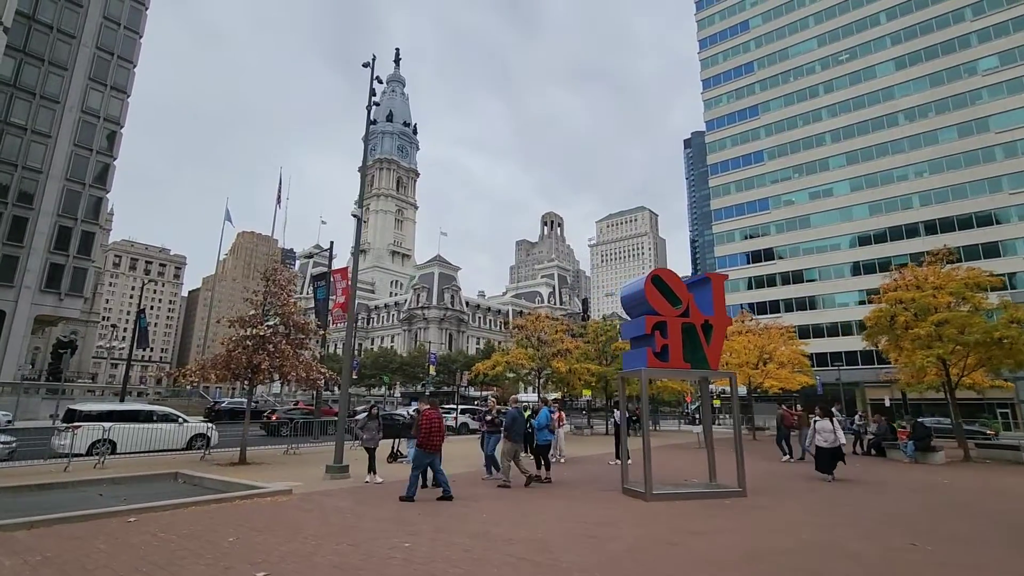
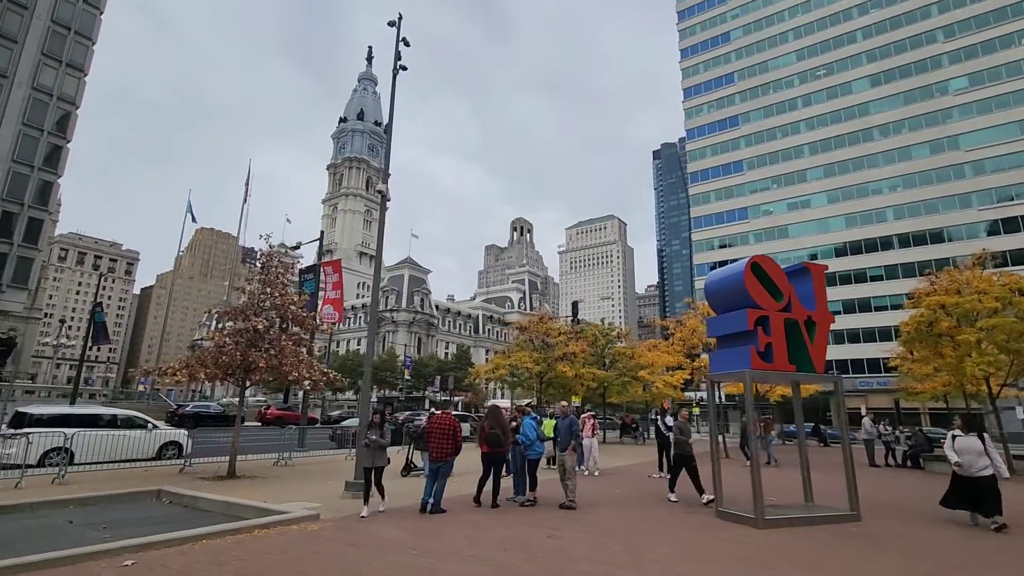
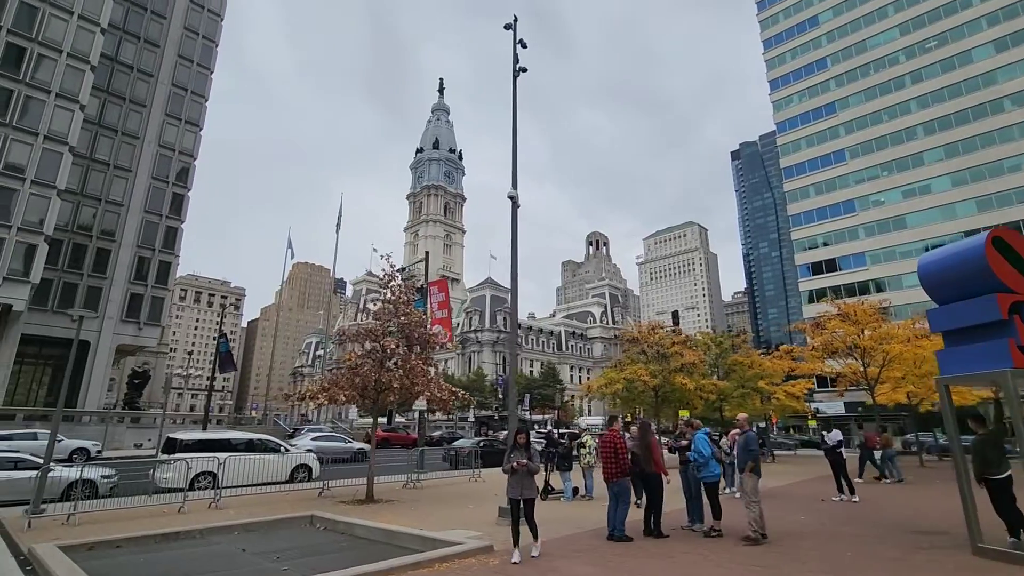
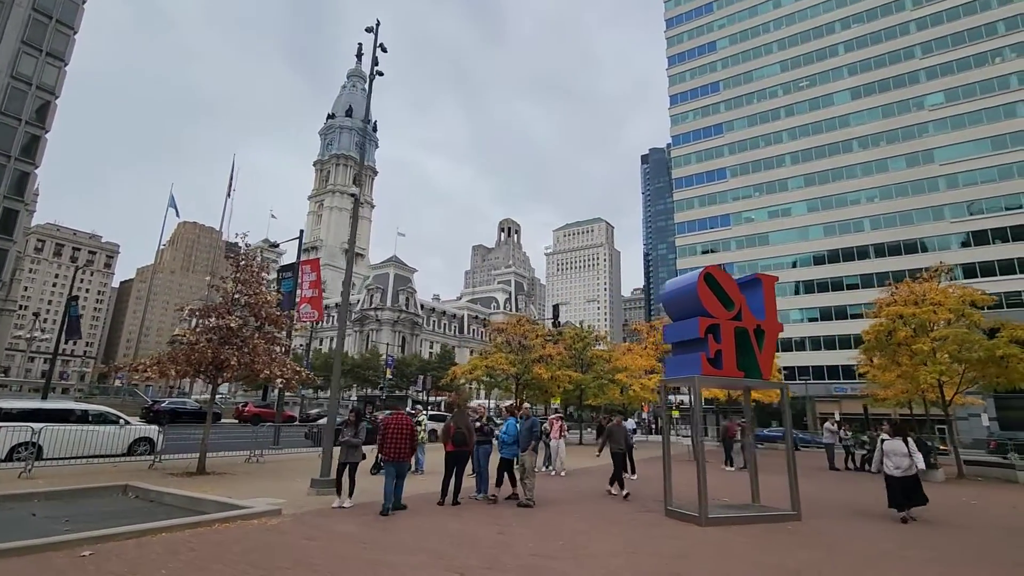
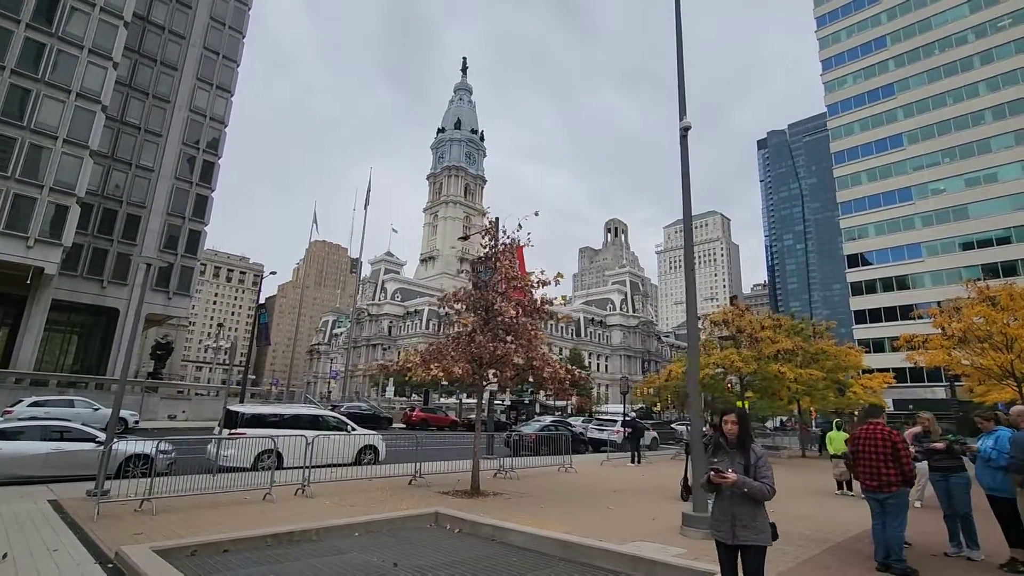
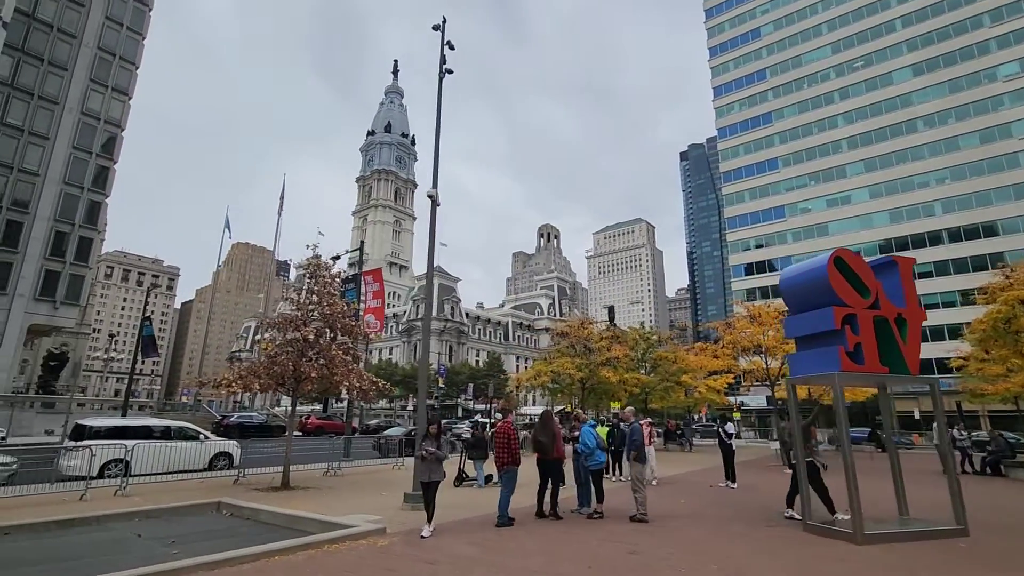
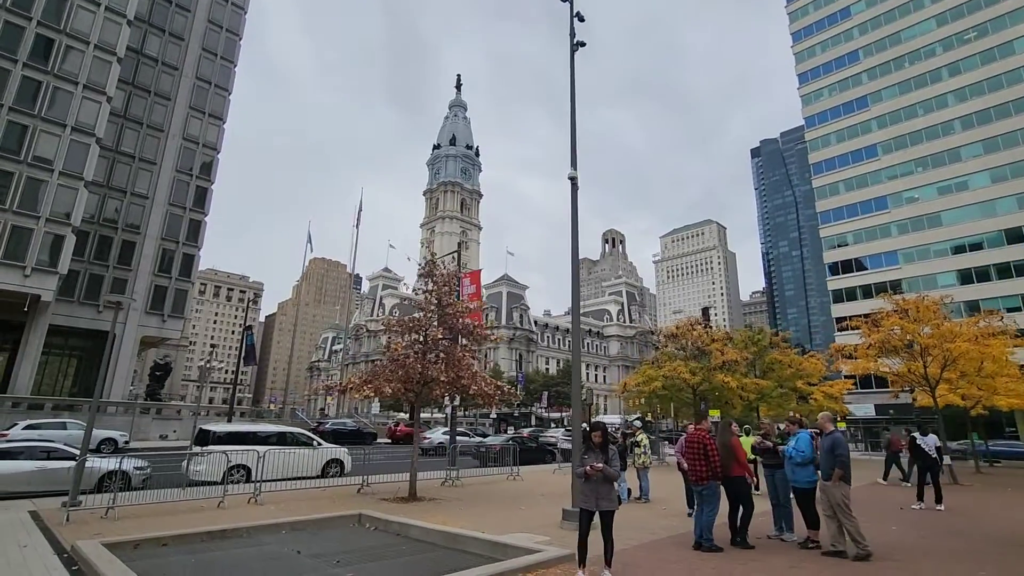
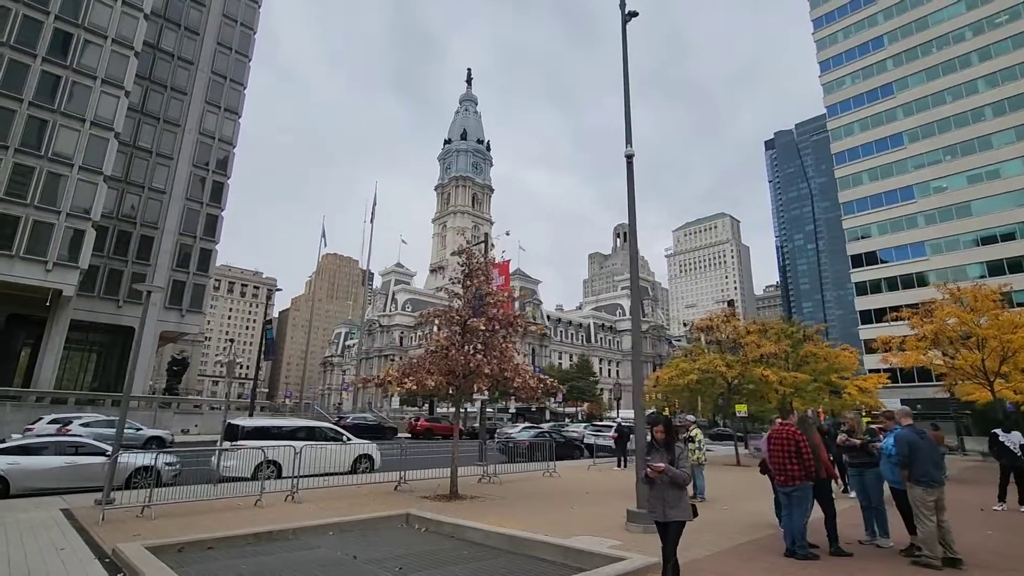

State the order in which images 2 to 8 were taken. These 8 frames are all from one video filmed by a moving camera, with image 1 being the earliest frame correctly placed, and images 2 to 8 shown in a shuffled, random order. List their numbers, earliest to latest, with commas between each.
4, 2, 6, 3, 7, 8, 5
